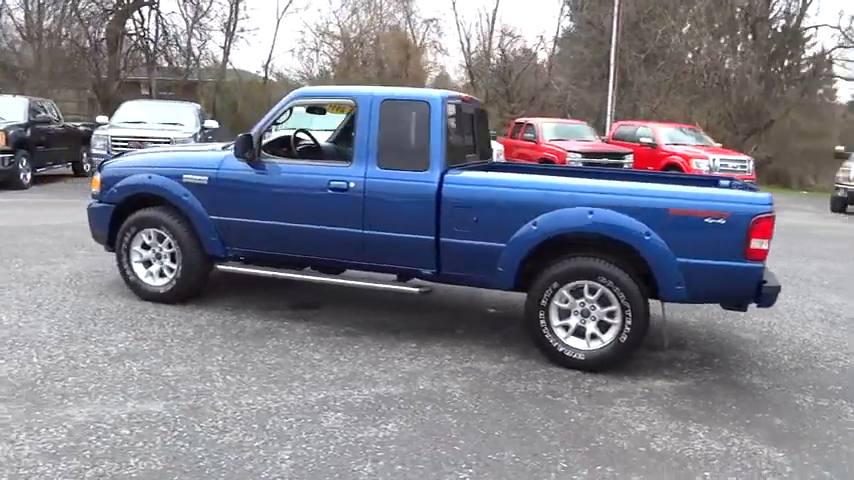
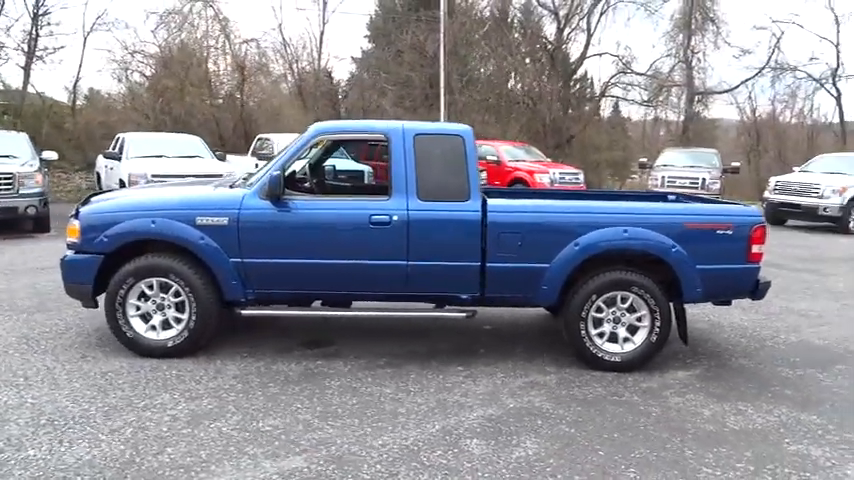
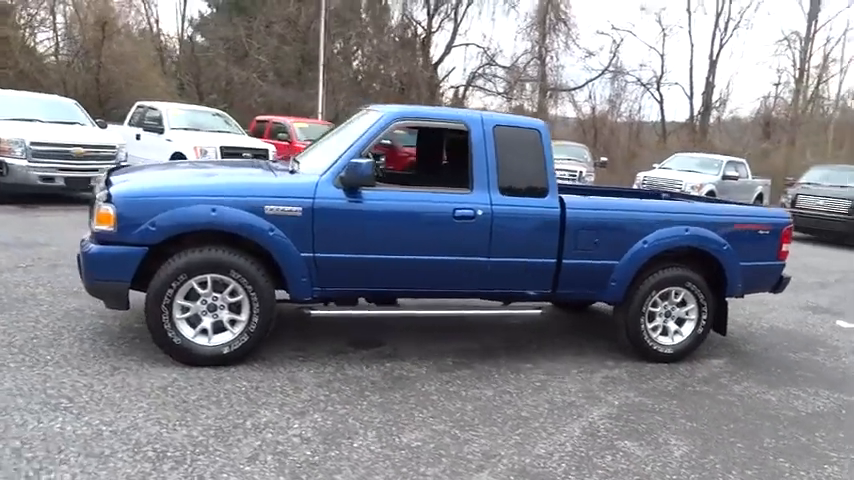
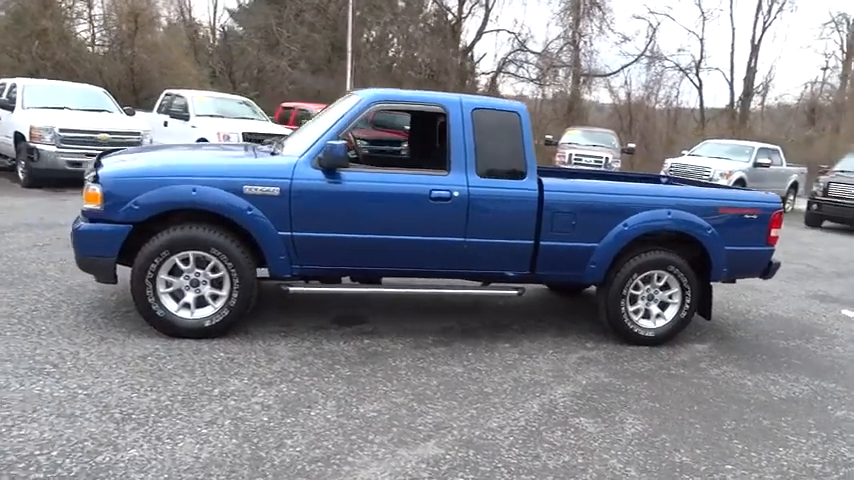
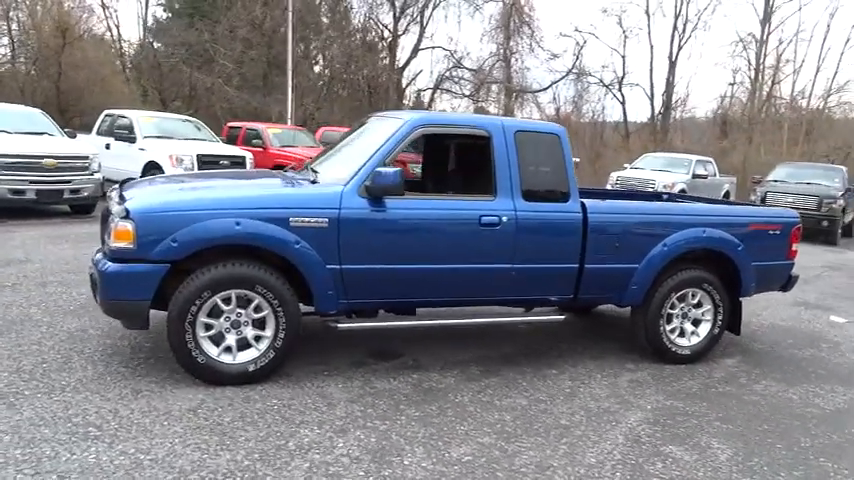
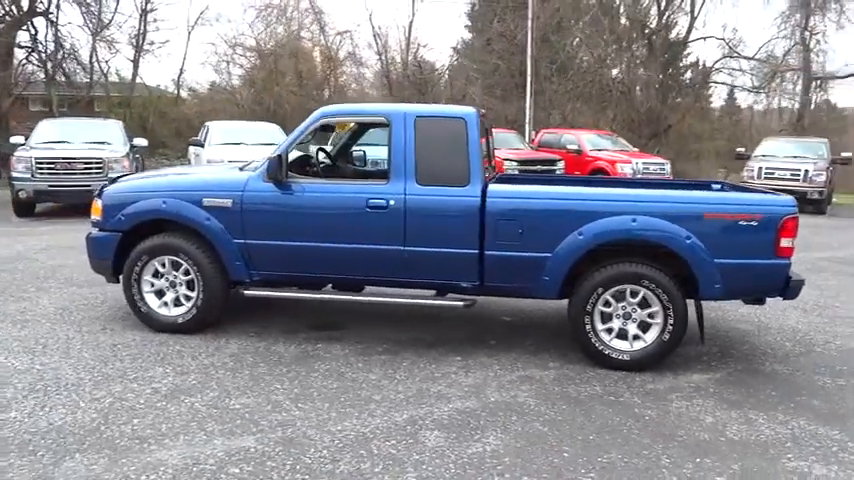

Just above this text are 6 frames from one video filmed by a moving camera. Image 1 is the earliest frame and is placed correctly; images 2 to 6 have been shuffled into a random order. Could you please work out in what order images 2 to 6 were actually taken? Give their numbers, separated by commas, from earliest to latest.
6, 2, 4, 3, 5
